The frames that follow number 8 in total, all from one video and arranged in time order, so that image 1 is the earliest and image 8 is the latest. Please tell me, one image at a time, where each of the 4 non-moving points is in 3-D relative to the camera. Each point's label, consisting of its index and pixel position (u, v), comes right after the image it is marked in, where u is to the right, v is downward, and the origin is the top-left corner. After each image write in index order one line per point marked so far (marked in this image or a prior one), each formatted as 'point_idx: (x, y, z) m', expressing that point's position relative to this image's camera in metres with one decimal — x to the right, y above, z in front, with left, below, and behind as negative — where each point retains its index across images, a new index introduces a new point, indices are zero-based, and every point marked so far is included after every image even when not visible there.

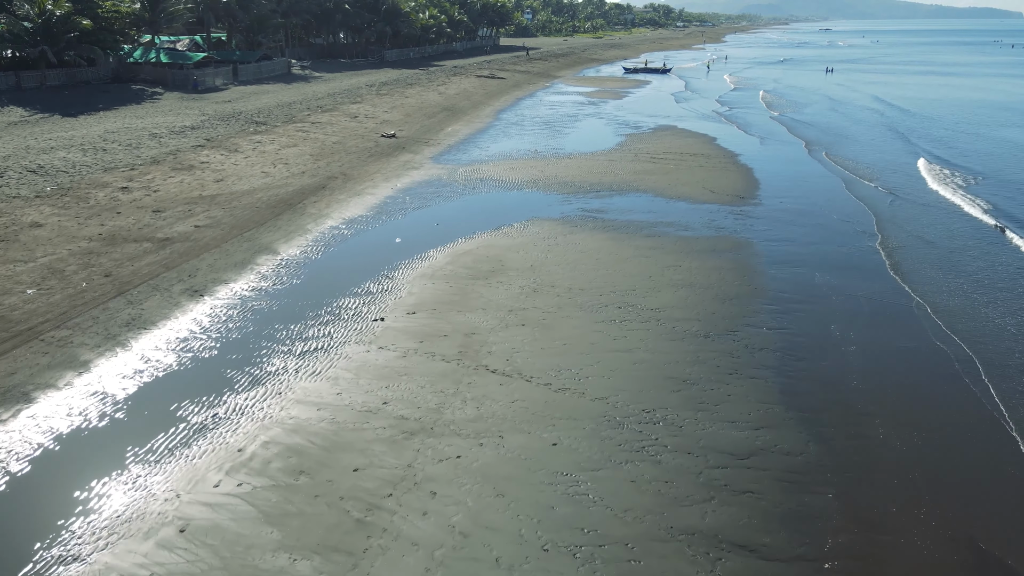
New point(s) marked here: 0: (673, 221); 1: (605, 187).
0: (+3.5, +1.4, +15.9) m
1: (+2.3, +2.6, +19.2) m
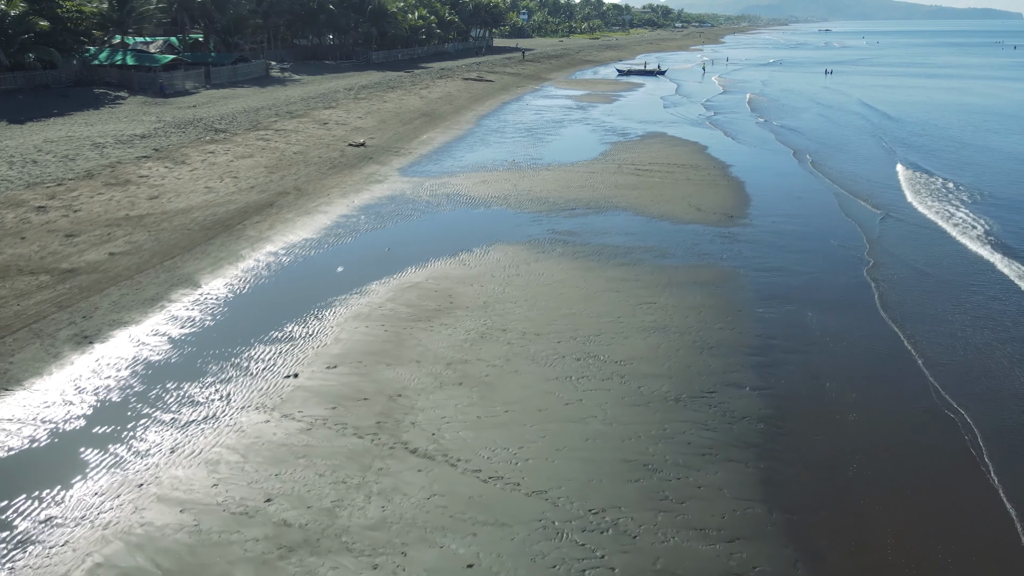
0: (+2.7, +0.8, +14.3) m
1: (+1.5, +1.9, +17.5) m
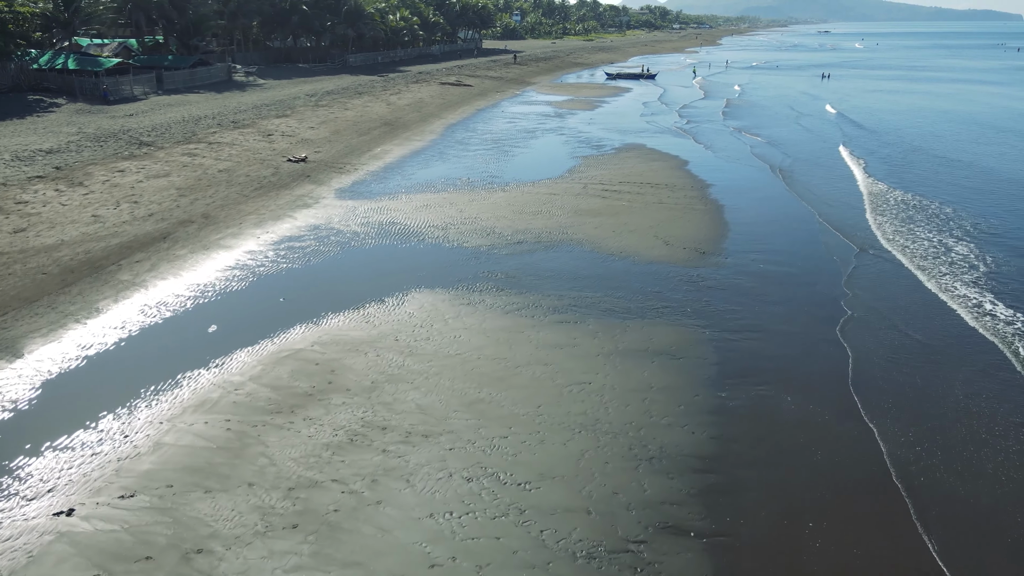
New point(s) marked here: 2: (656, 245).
0: (+1.4, -0.1, +11.8) m
1: (+0.3, +1.0, +15.1) m
2: (+2.8, +0.8, +14.5) m
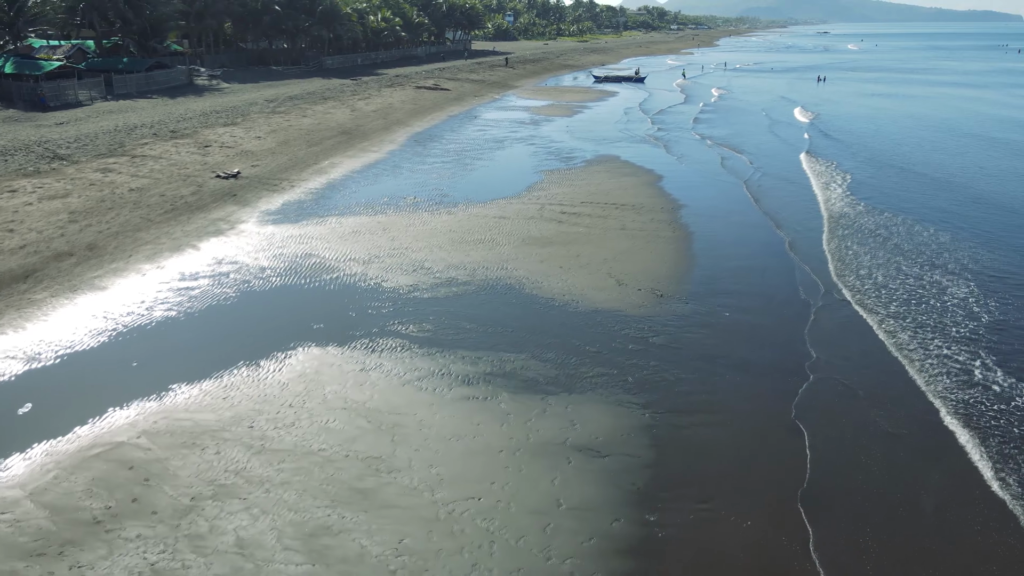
0: (+0.2, -0.9, +9.7) m
1: (-1.0, +0.2, +13.0) m
2: (+1.6, 0.0, +12.4) m
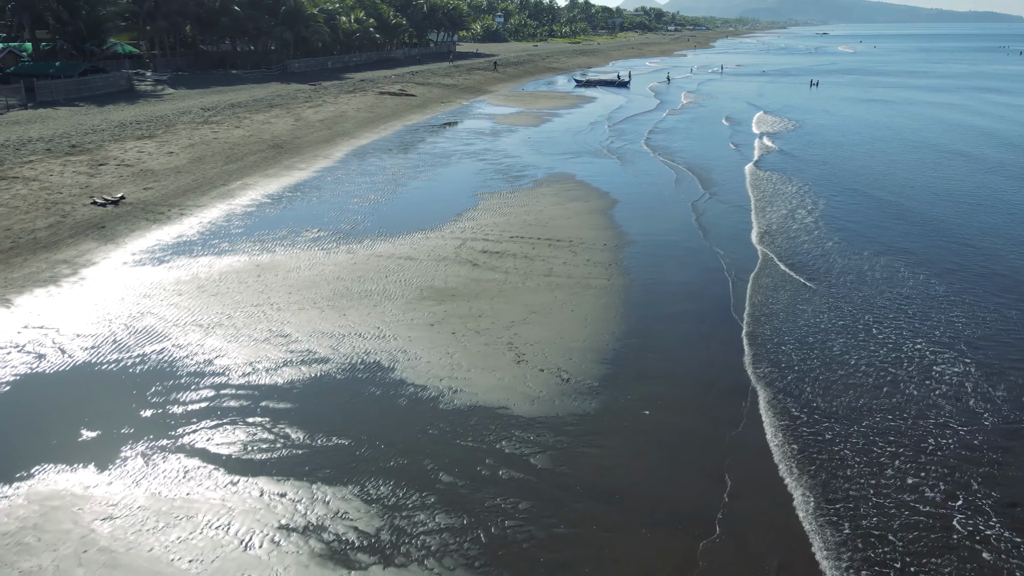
0: (-1.5, -2.0, +6.9) m
1: (-2.7, -0.8, +10.2) m
2: (-0.2, -1.0, +9.6) m
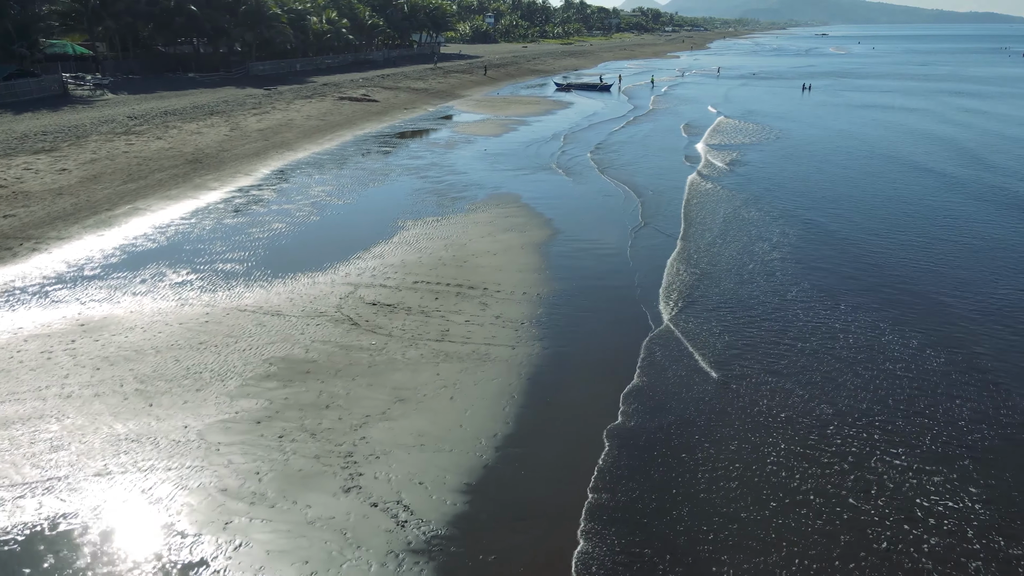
0: (-3.2, -2.9, +4.2) m
1: (-4.4, -1.8, +7.5) m
2: (-1.8, -2.0, +6.9) m
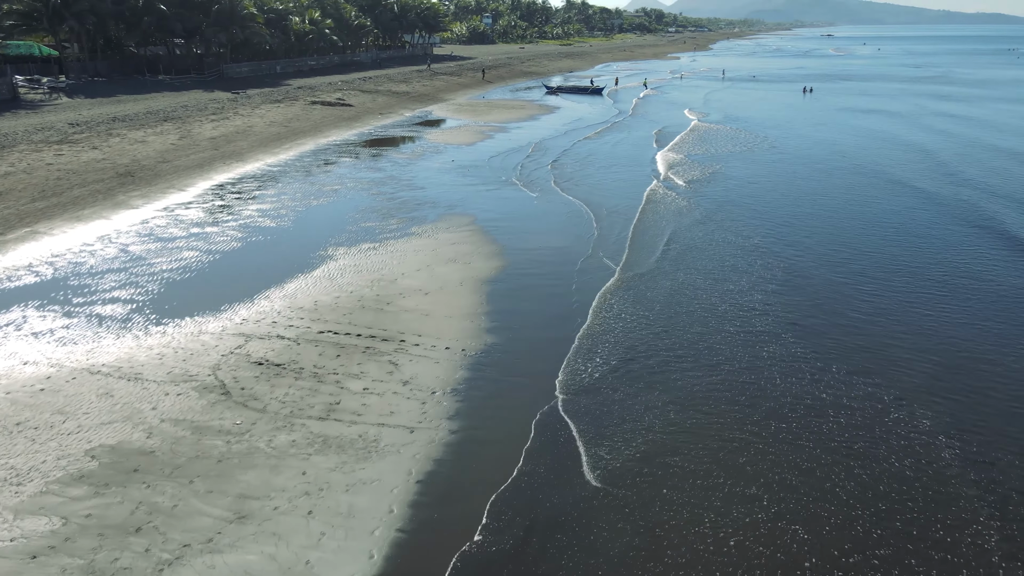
0: (-4.4, -3.6, +2.1) m
1: (-5.5, -2.5, +5.4) m
2: (-3.0, -2.7, +4.8) m
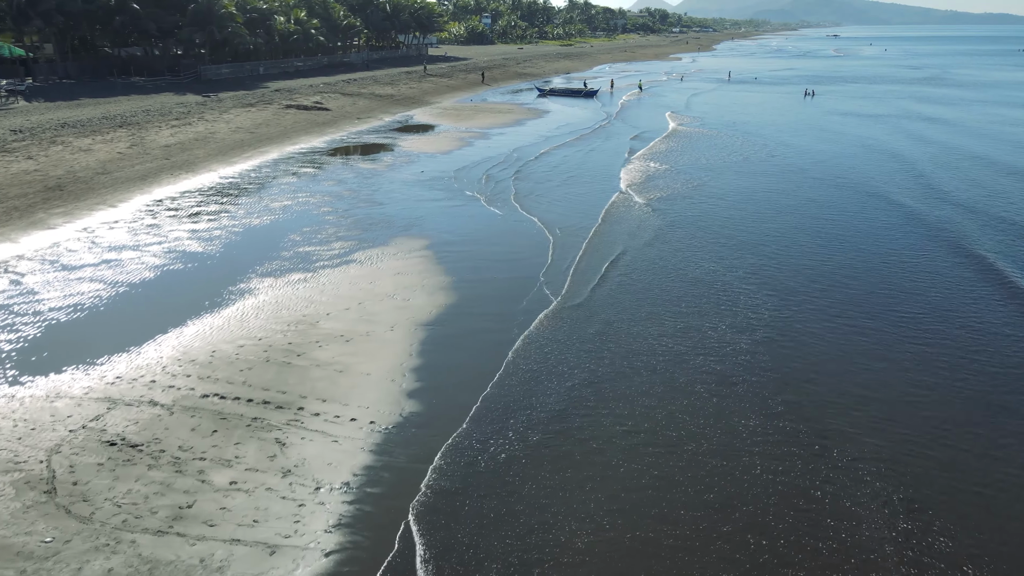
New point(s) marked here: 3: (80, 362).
0: (-5.3, -4.3, +0.1) m
1: (-6.4, -3.1, +3.4) m
2: (-3.9, -3.3, +2.8) m
3: (-5.6, -1.0, +9.5) m
